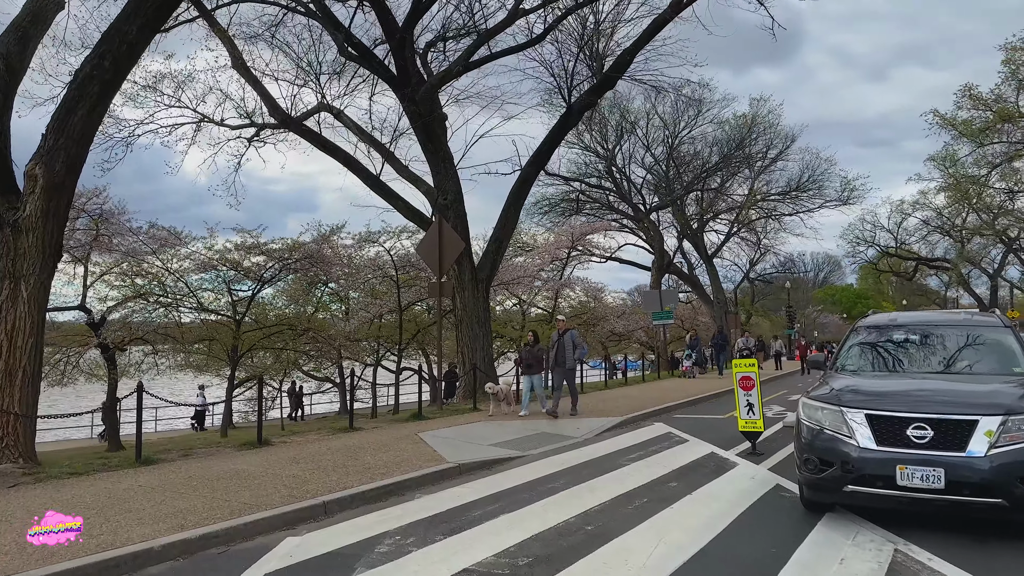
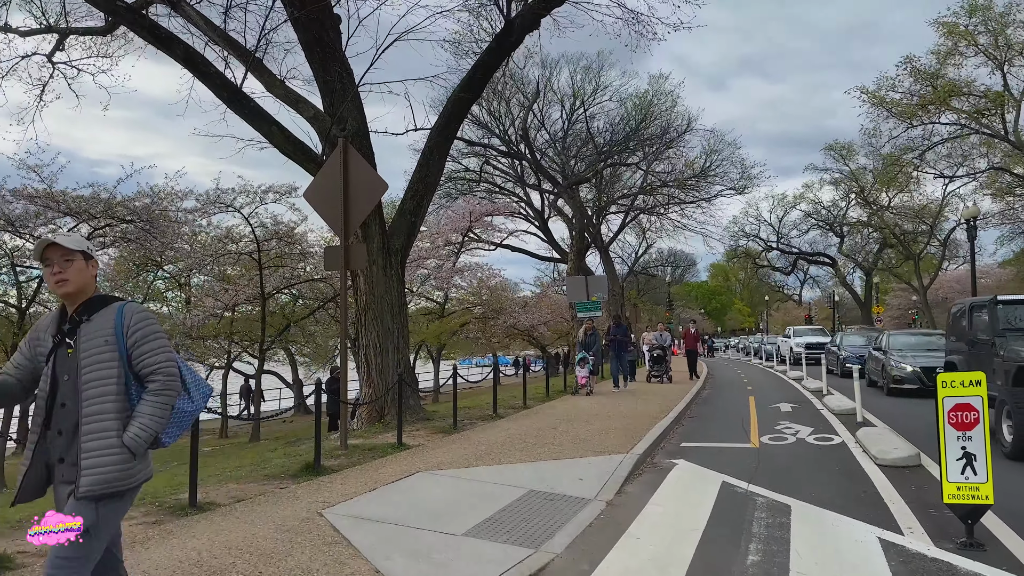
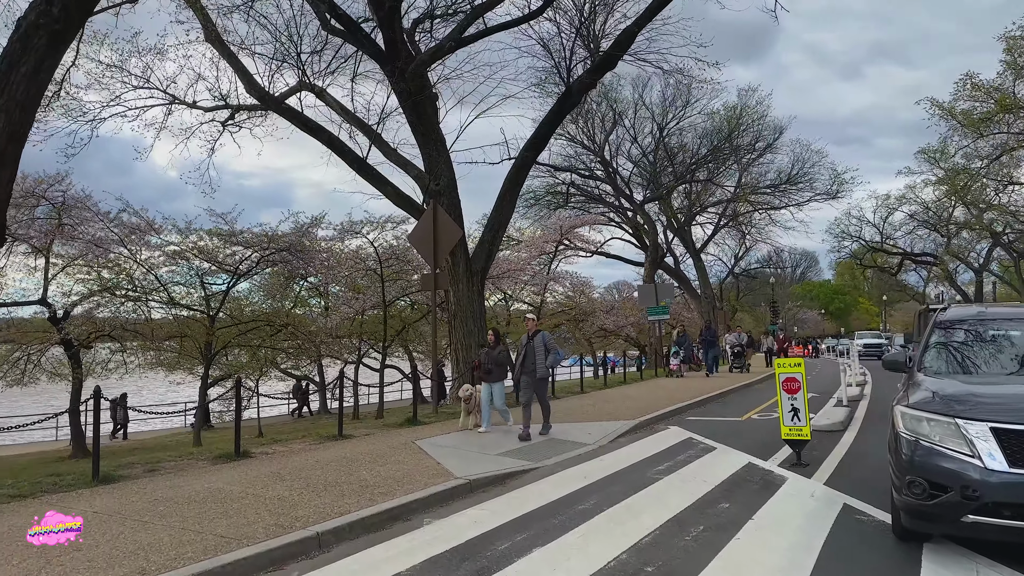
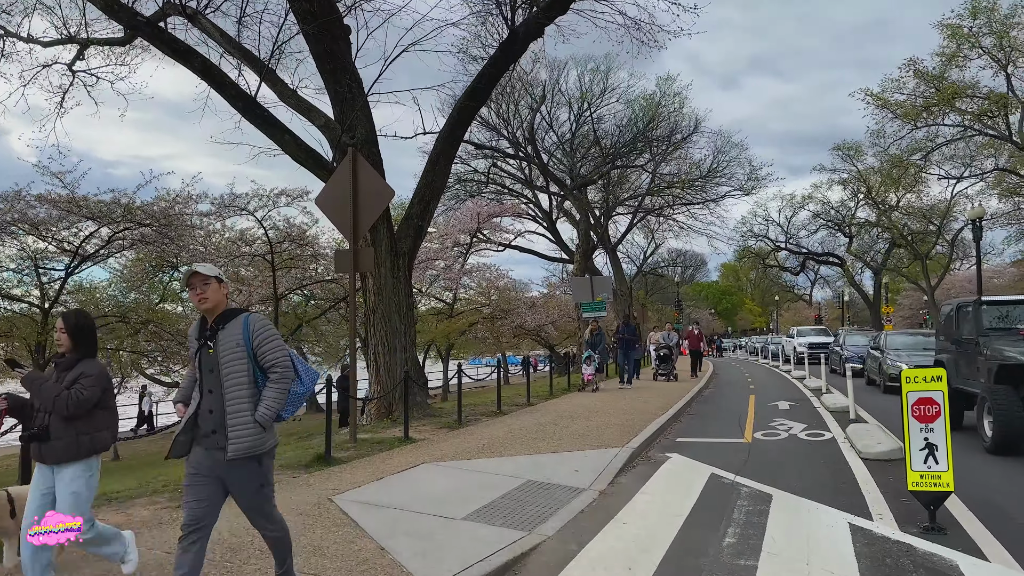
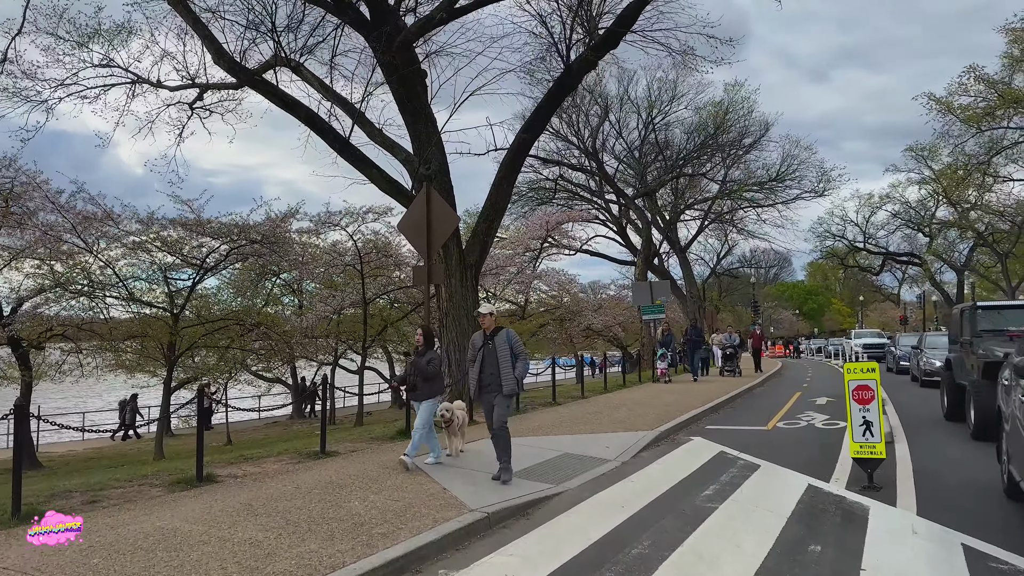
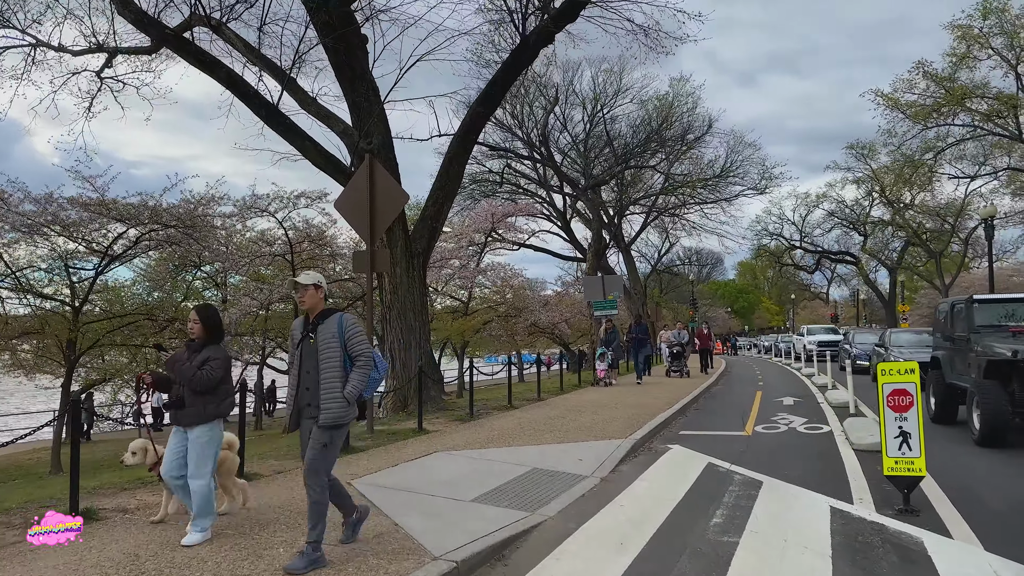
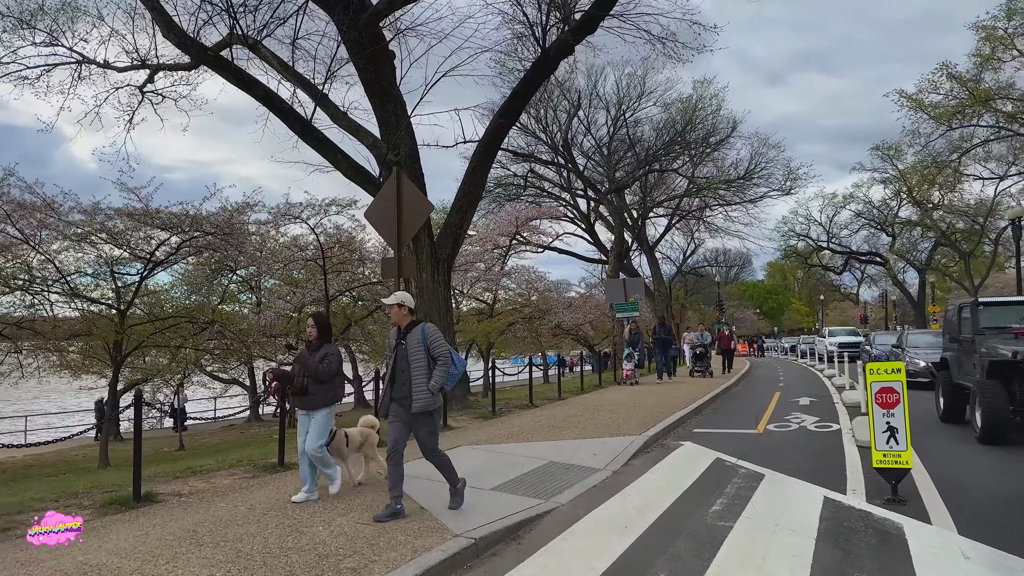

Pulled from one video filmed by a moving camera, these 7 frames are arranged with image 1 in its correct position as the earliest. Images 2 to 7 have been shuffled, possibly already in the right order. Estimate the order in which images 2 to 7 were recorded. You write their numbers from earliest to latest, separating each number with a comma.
3, 5, 7, 6, 4, 2
